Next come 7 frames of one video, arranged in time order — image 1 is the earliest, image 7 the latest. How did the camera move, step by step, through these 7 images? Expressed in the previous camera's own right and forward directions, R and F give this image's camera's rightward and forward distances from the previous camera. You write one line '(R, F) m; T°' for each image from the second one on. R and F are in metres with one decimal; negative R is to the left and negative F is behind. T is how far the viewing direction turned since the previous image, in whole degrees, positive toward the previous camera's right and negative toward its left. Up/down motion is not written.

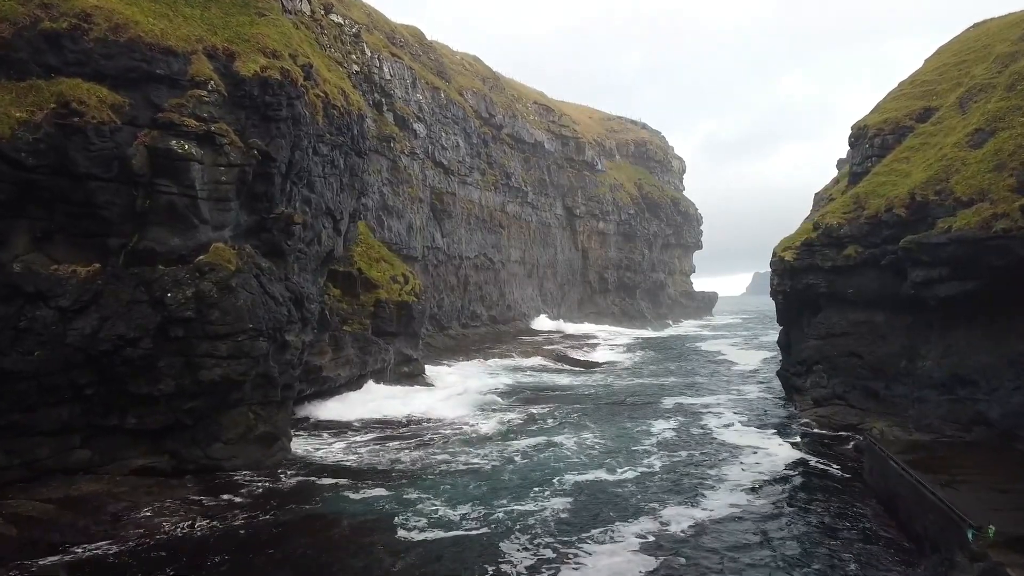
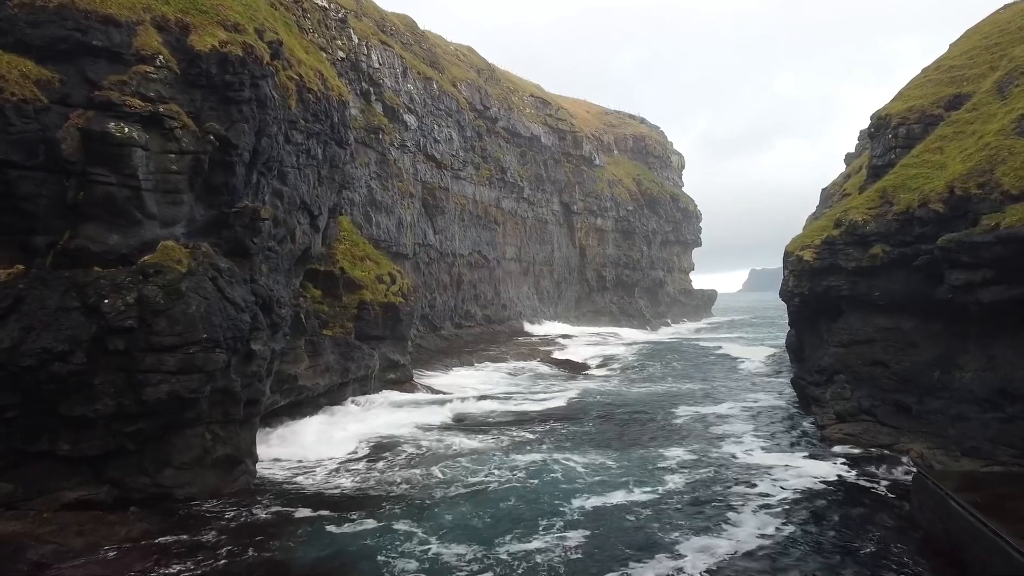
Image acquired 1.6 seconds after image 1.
(+0.1, +2.5) m; 0°
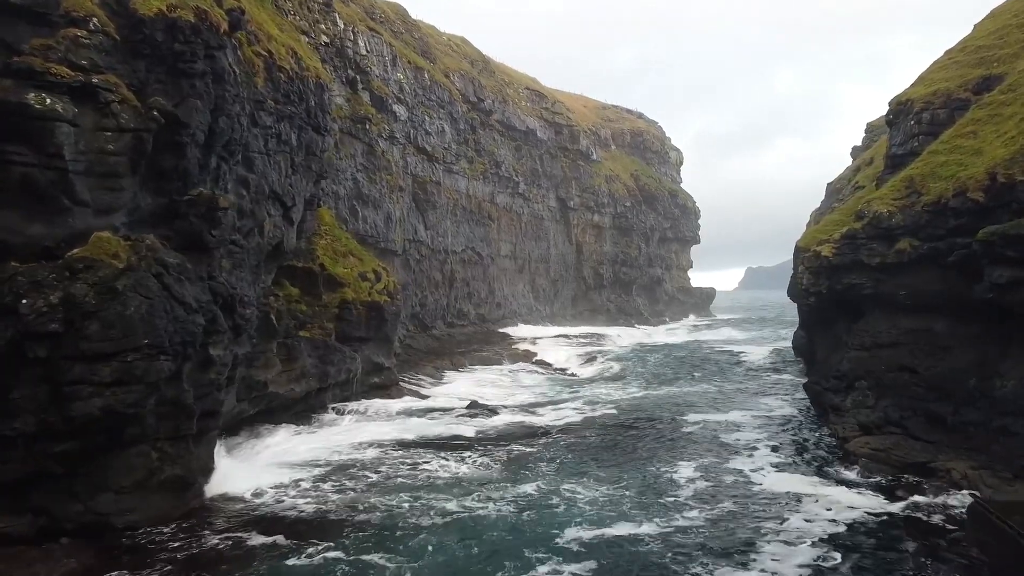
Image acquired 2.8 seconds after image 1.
(+0.1, +2.3) m; 0°
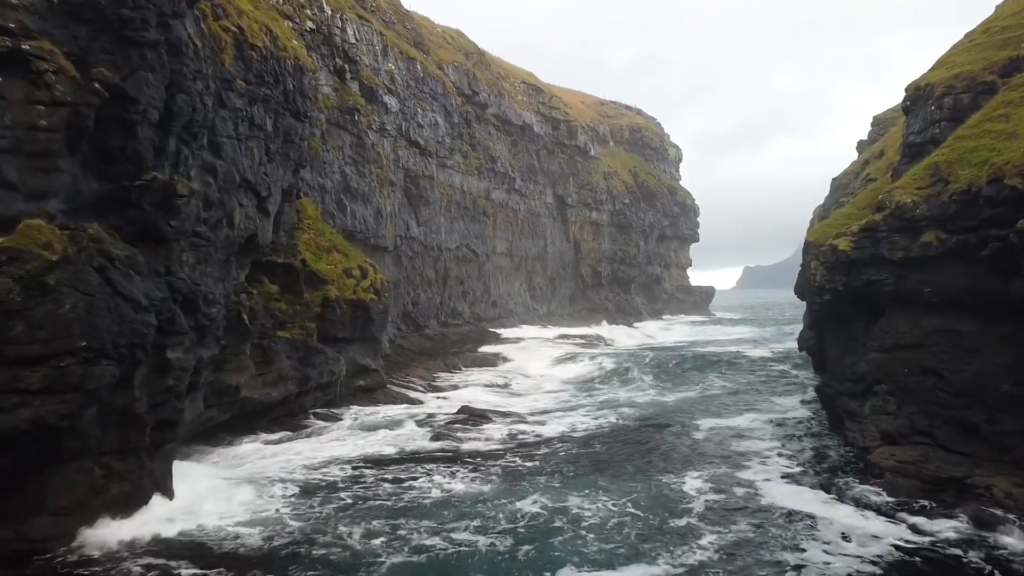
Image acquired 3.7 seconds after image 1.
(+0.1, +1.8) m; 0°
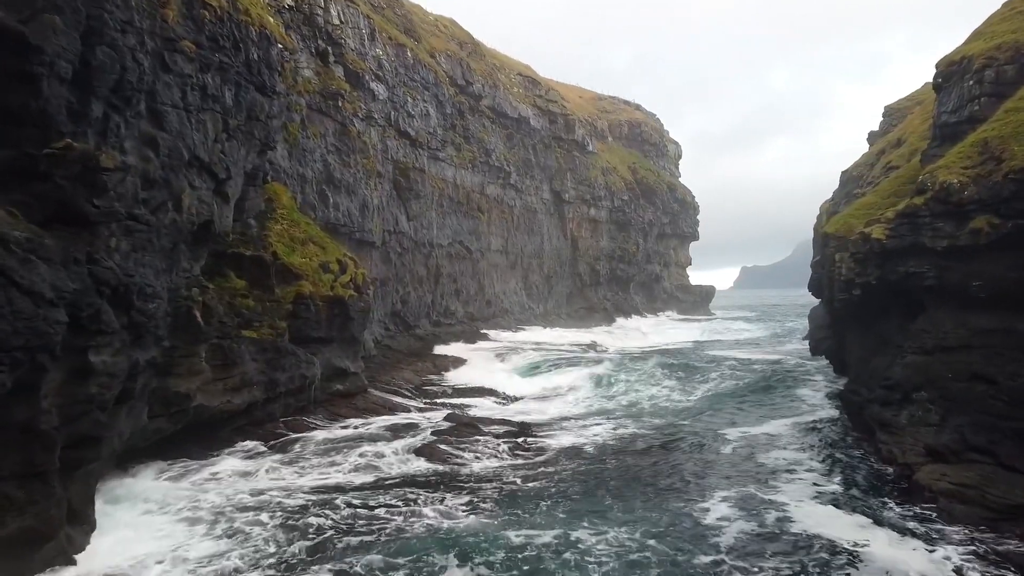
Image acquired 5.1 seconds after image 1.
(+0.2, +2.6) m; 0°
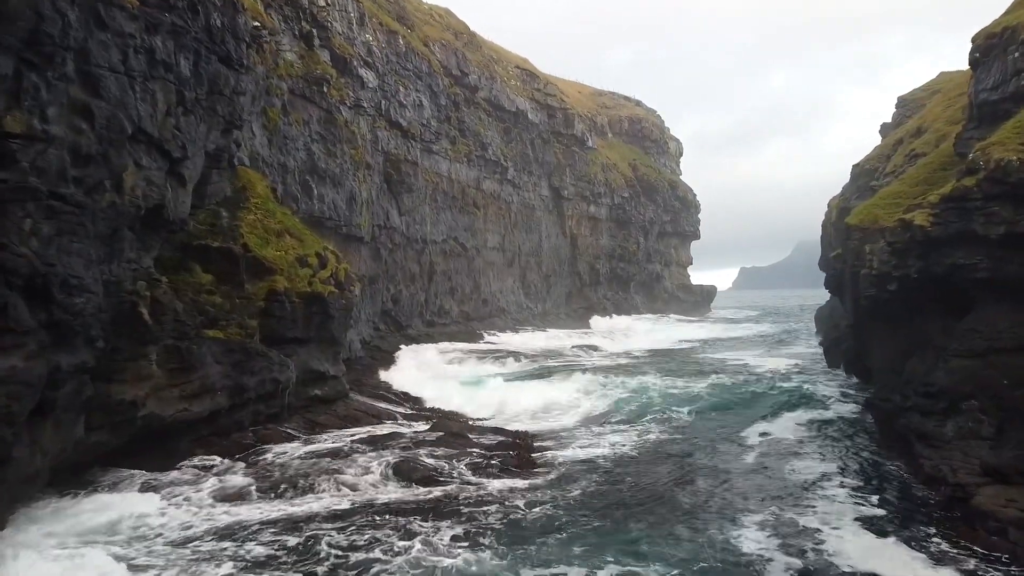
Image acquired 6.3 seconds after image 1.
(+0.1, +2.4) m; 0°
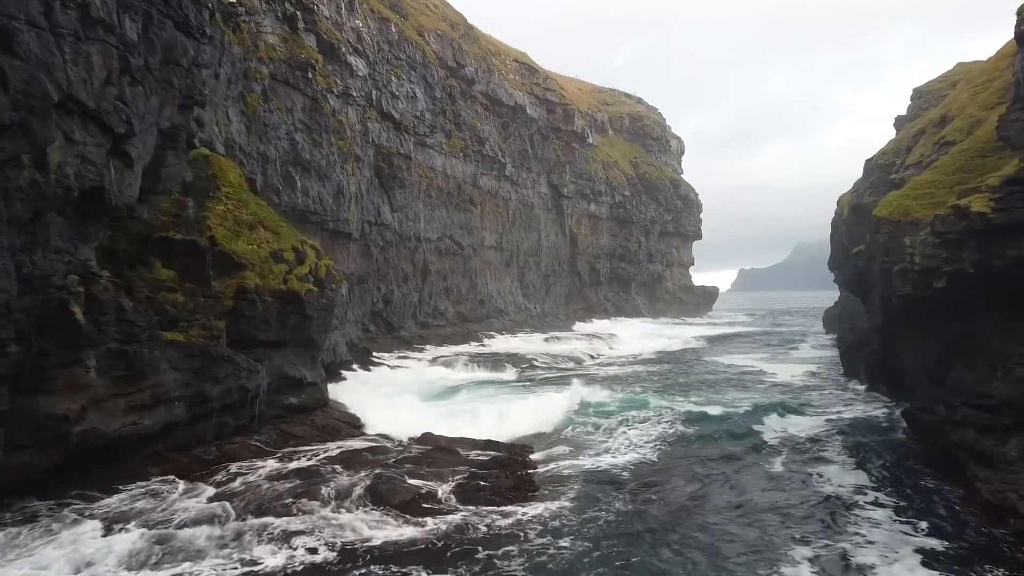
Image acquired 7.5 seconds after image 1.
(+0.1, +2.4) m; 0°
